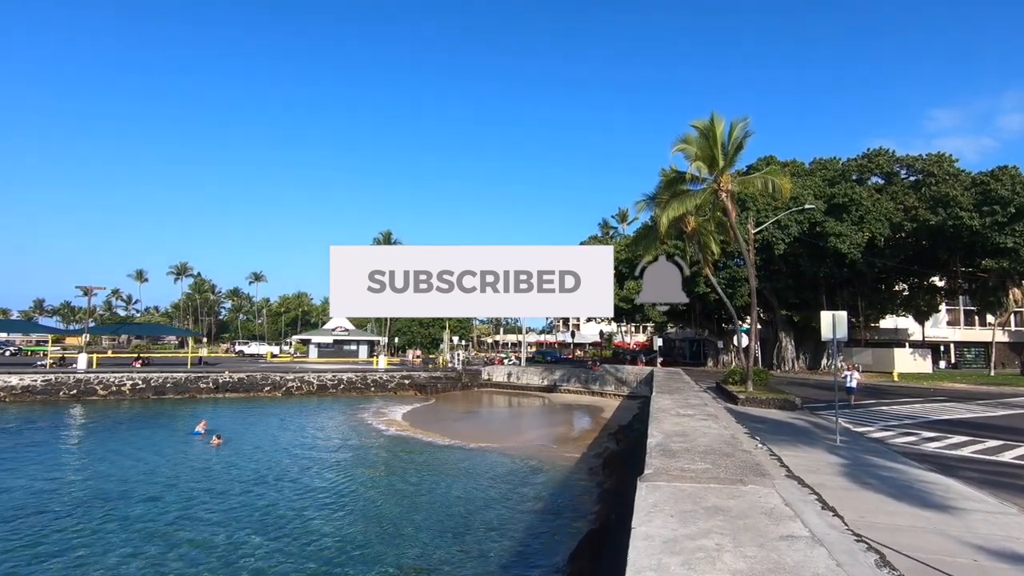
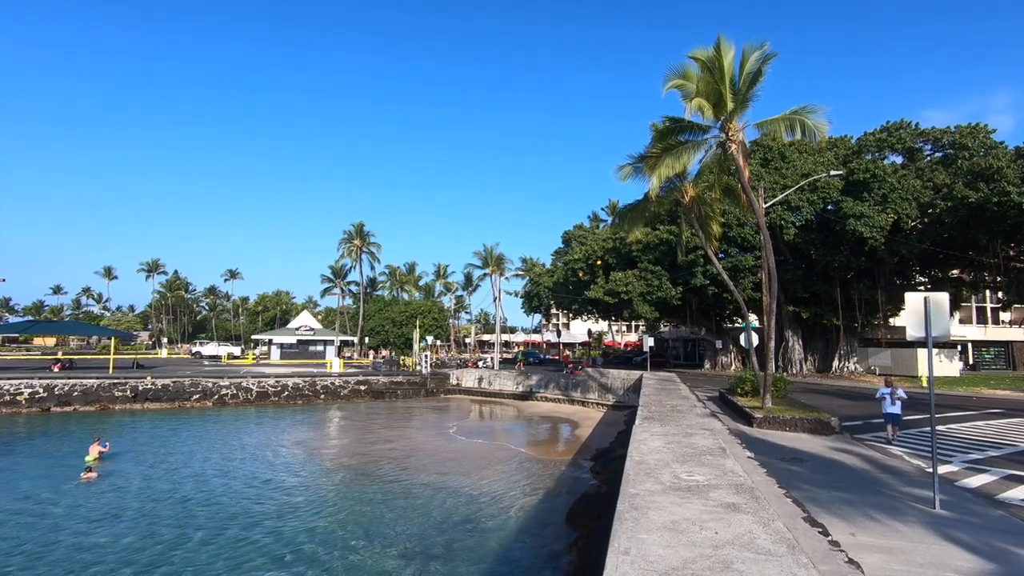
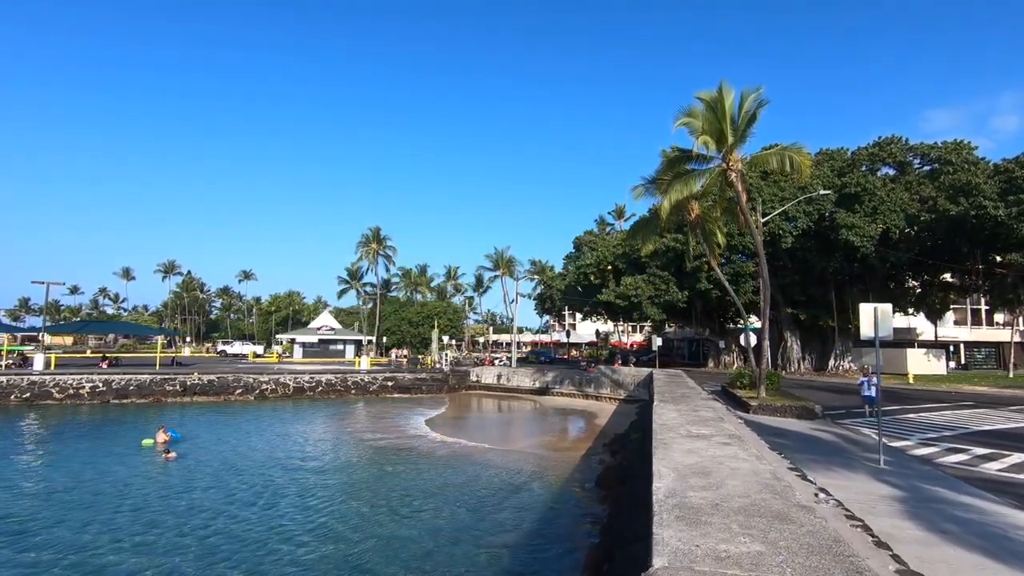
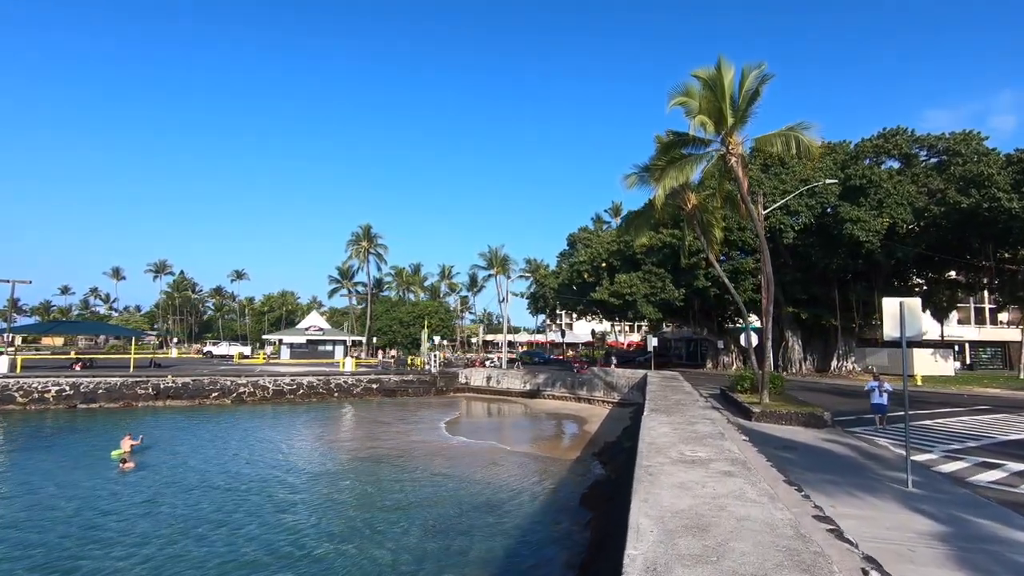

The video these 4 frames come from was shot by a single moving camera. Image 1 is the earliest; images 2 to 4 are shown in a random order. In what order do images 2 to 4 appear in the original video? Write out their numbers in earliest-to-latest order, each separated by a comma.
3, 4, 2
